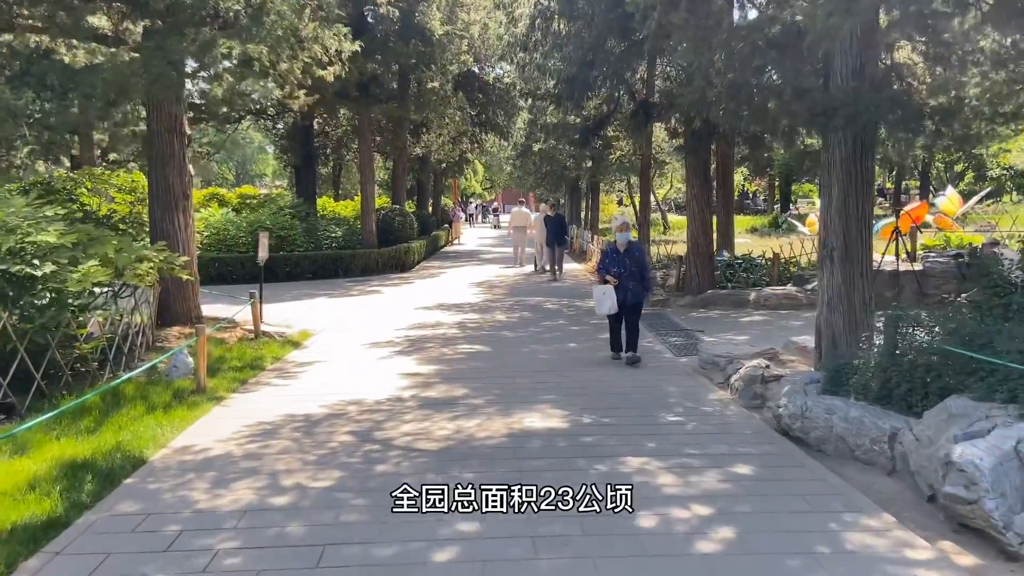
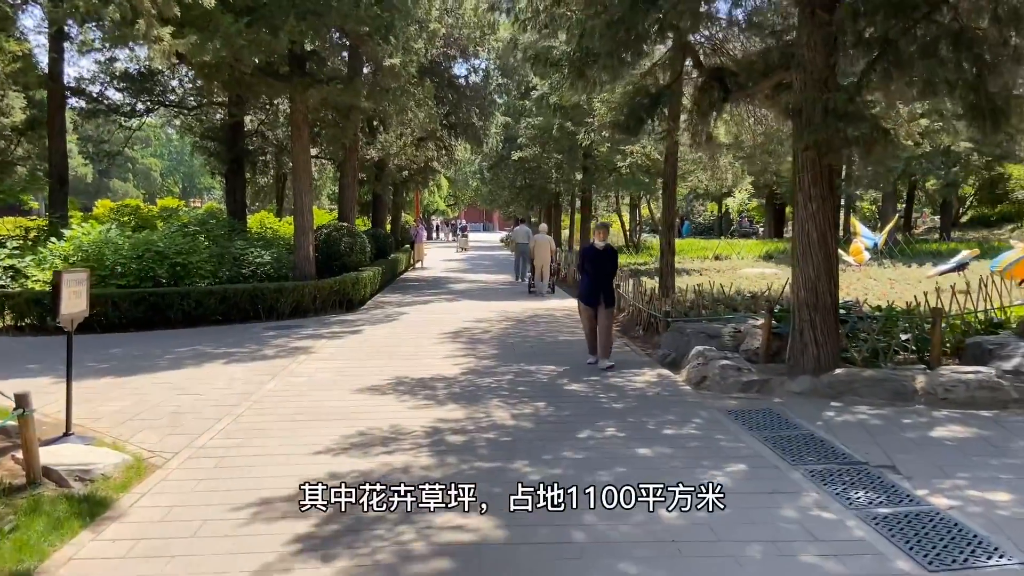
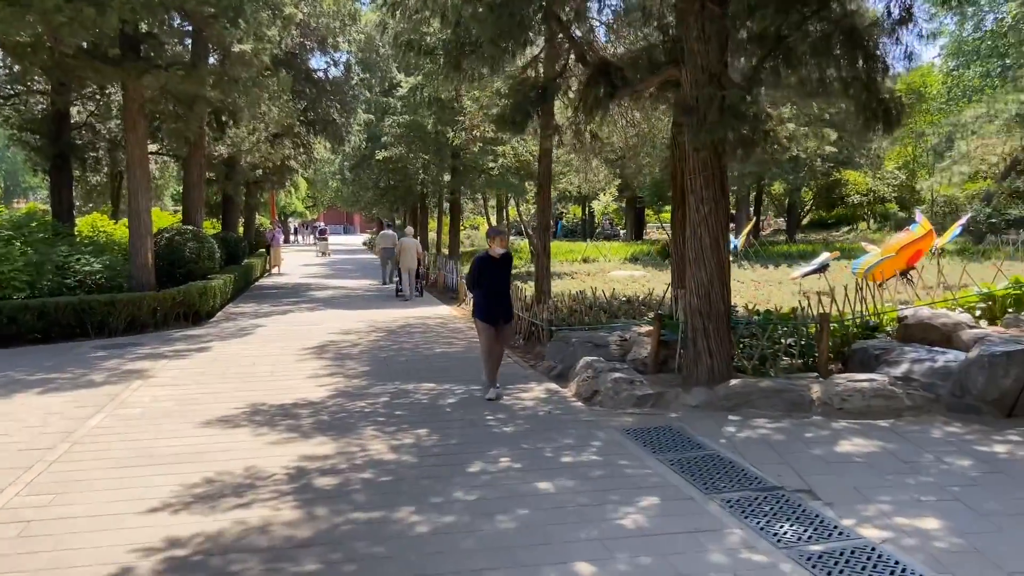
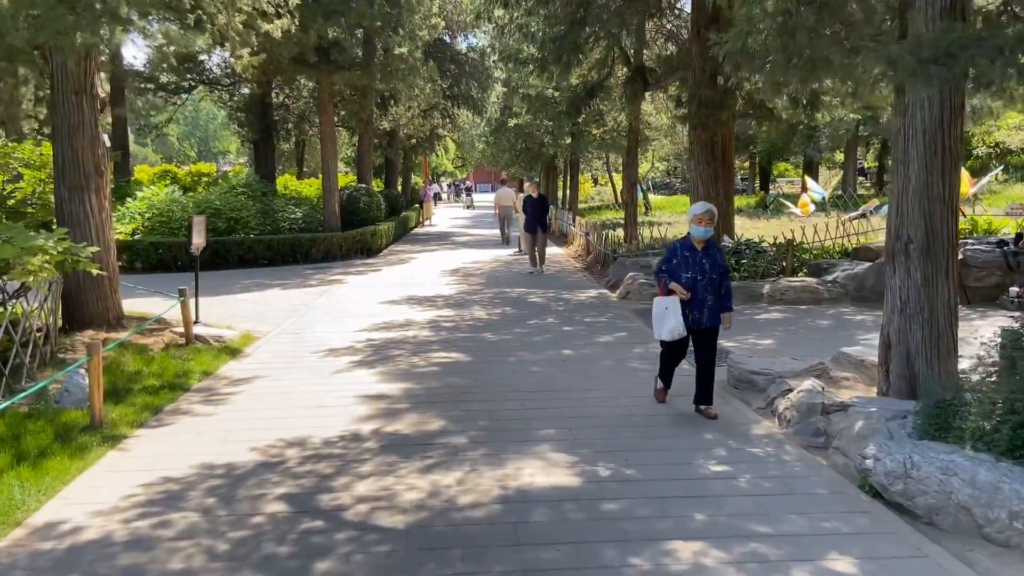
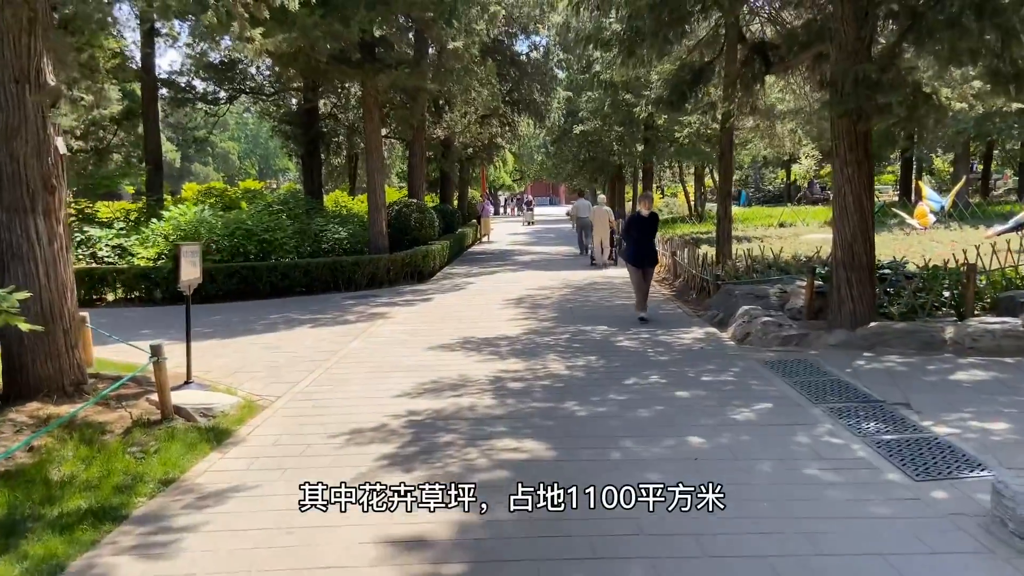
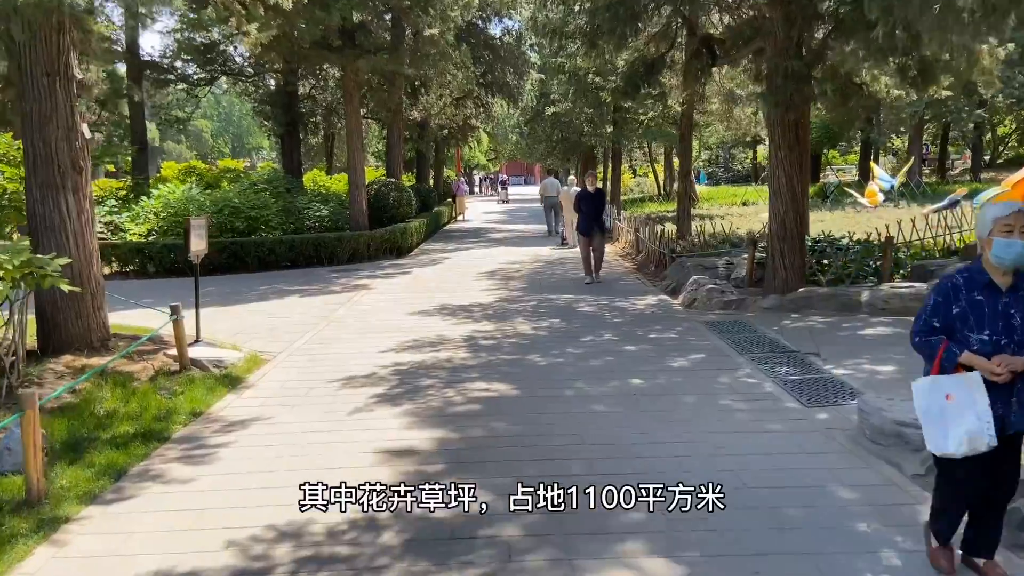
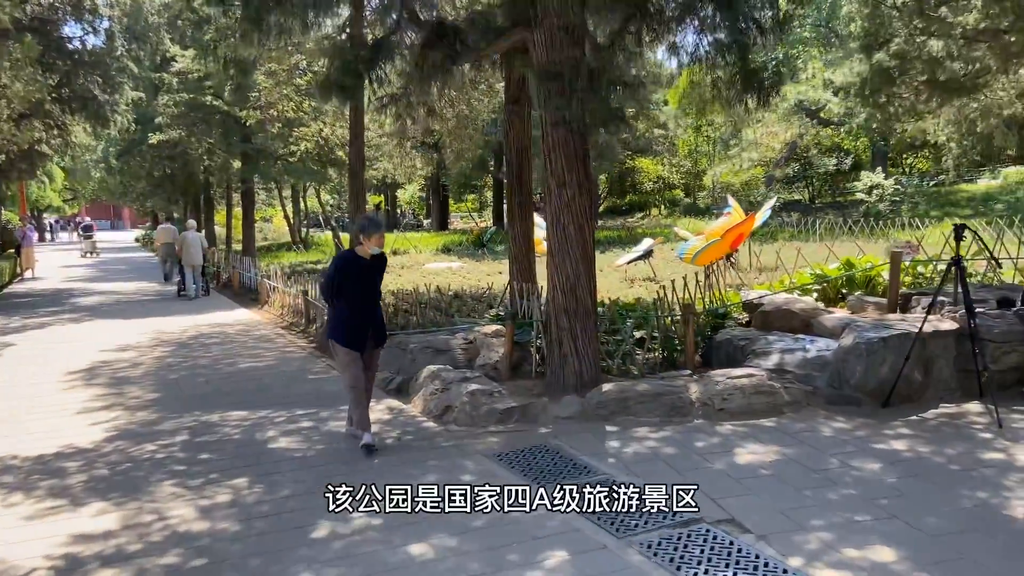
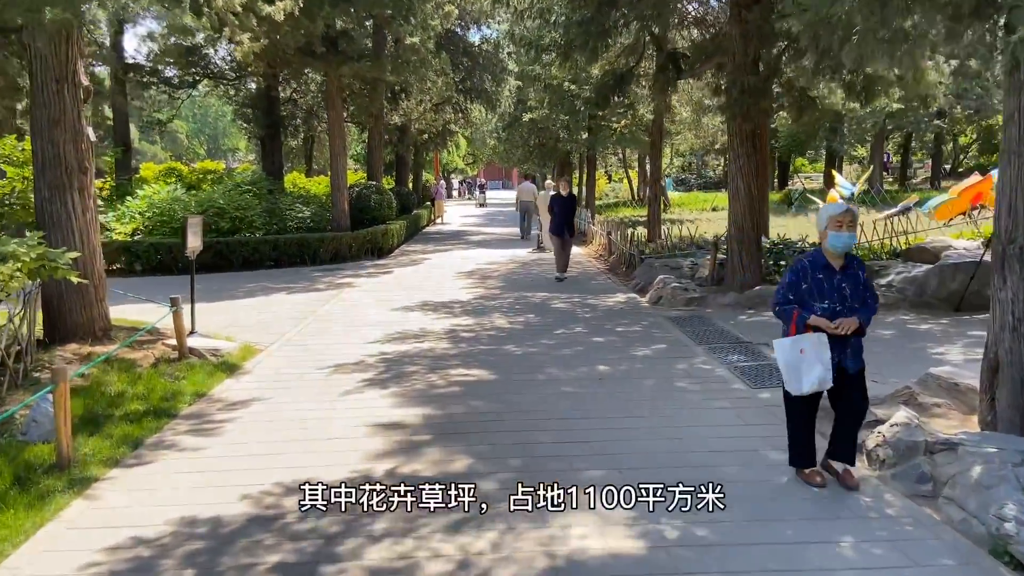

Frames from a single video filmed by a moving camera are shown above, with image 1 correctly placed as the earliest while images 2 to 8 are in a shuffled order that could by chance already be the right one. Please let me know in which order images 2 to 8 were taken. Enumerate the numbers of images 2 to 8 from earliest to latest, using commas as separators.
4, 8, 6, 5, 2, 3, 7
